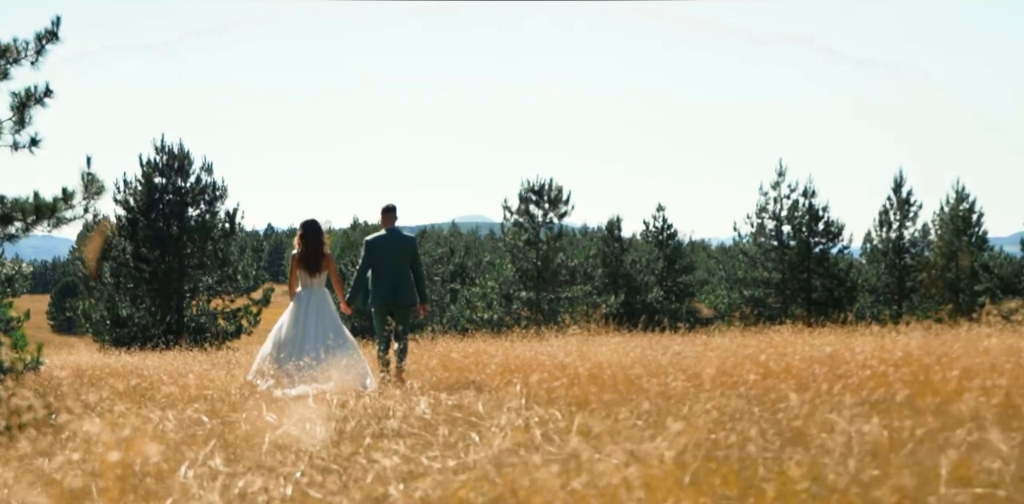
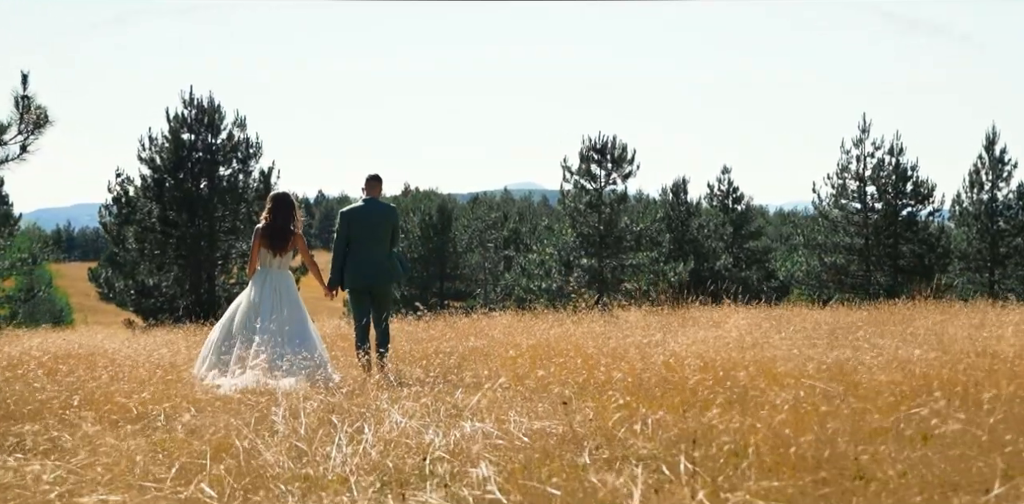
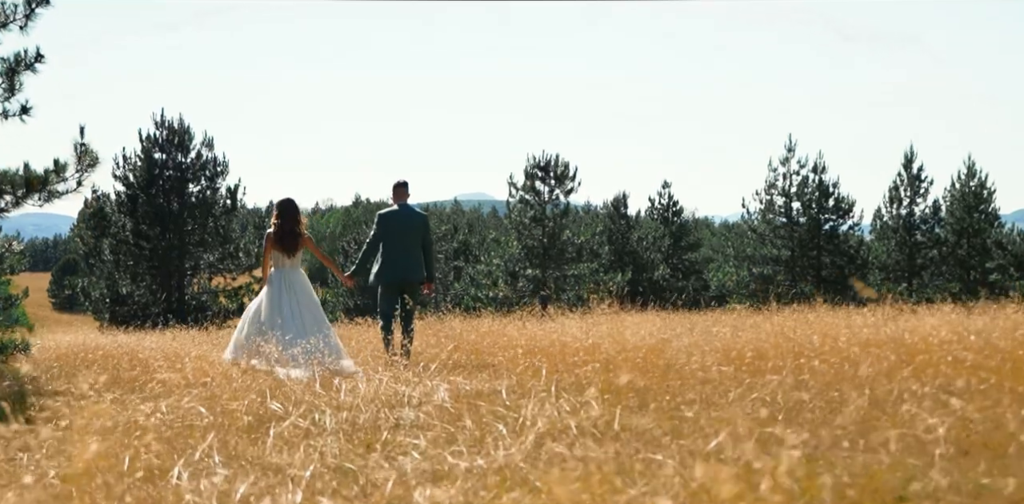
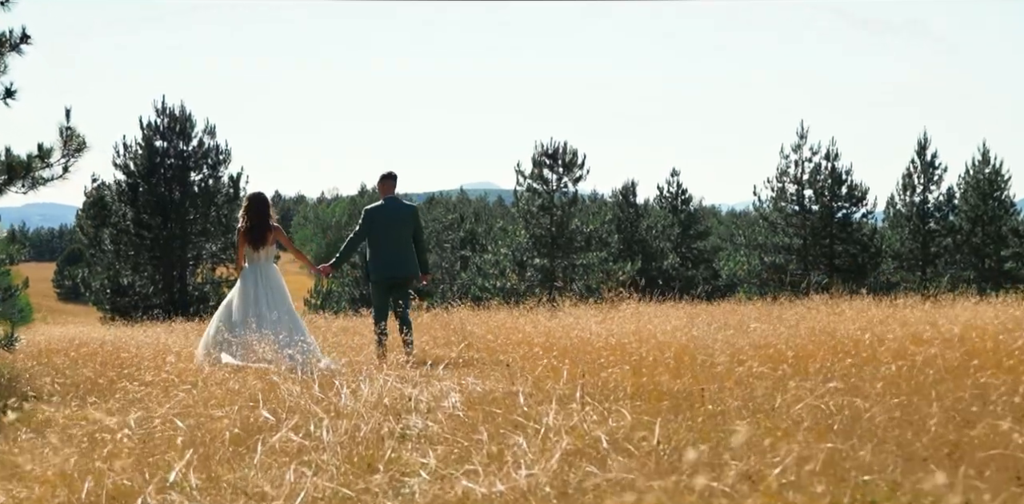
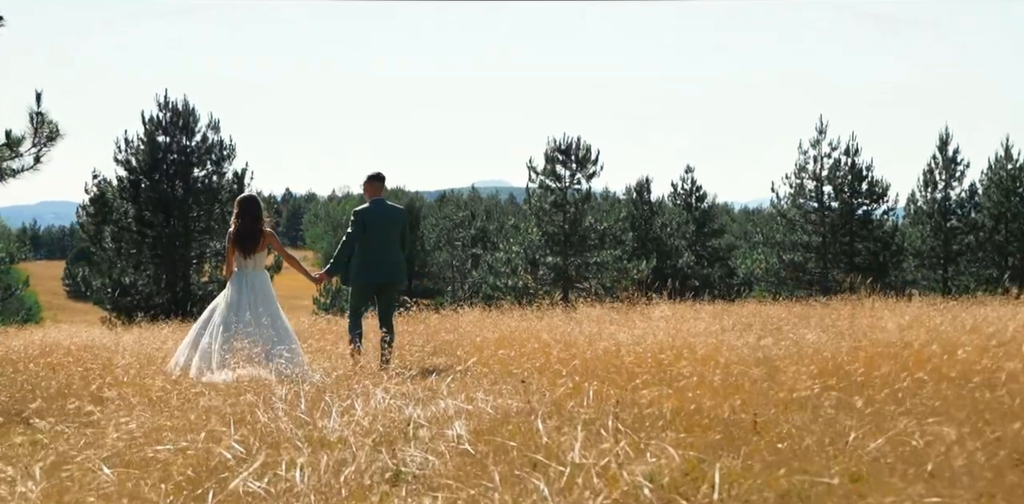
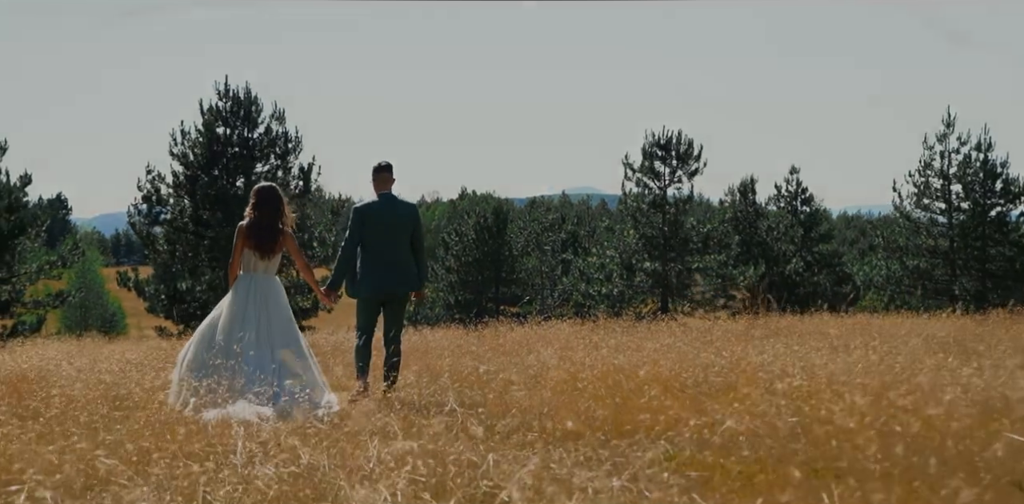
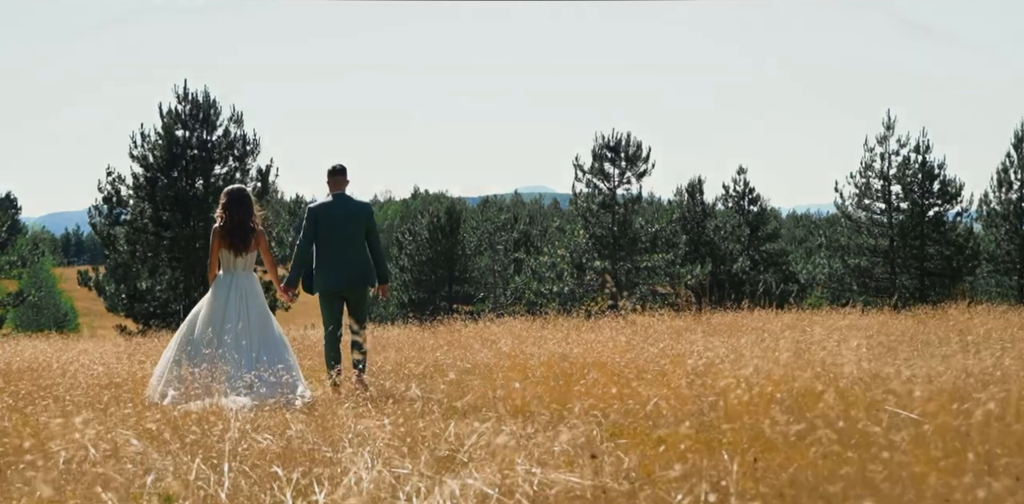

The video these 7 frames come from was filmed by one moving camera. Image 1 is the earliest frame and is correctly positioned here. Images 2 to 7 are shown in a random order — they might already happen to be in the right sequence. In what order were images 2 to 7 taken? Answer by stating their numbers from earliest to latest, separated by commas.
3, 4, 5, 2, 7, 6
